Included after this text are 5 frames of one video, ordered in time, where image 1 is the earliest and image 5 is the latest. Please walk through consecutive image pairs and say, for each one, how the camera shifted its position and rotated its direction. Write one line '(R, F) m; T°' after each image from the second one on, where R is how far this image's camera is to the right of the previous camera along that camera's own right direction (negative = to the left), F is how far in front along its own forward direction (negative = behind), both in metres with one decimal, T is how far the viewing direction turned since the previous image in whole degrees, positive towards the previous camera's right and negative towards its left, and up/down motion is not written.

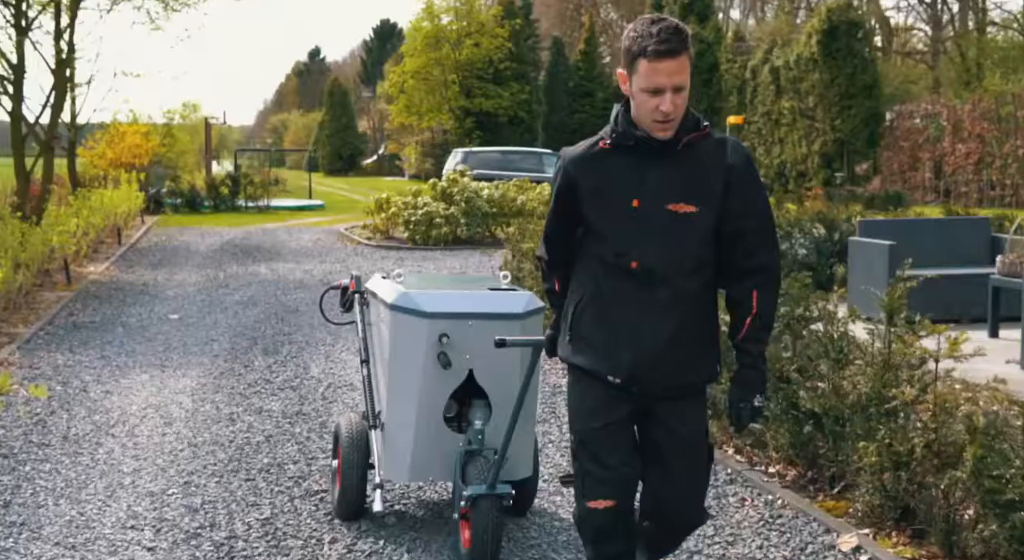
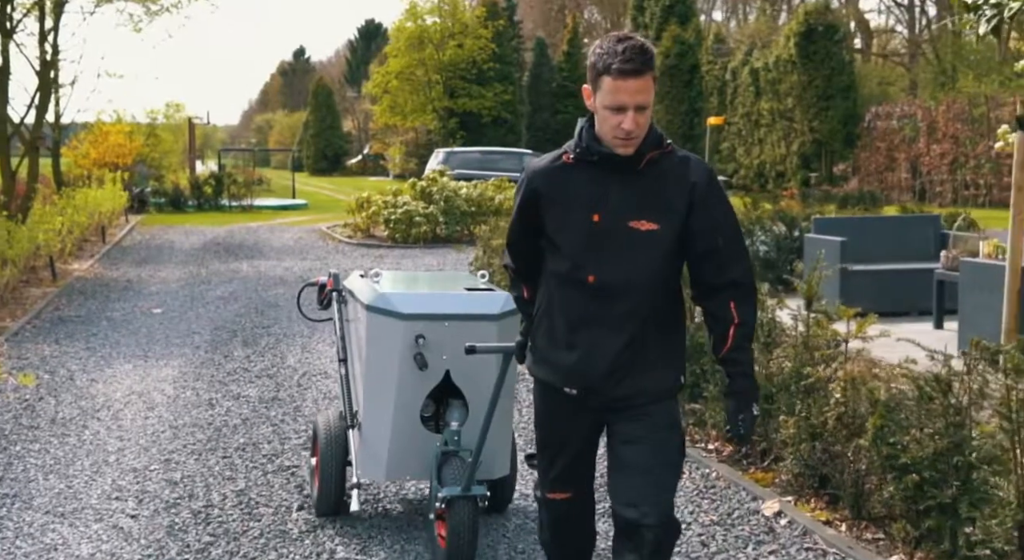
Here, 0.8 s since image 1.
(+0.1, -0.4) m; +1°
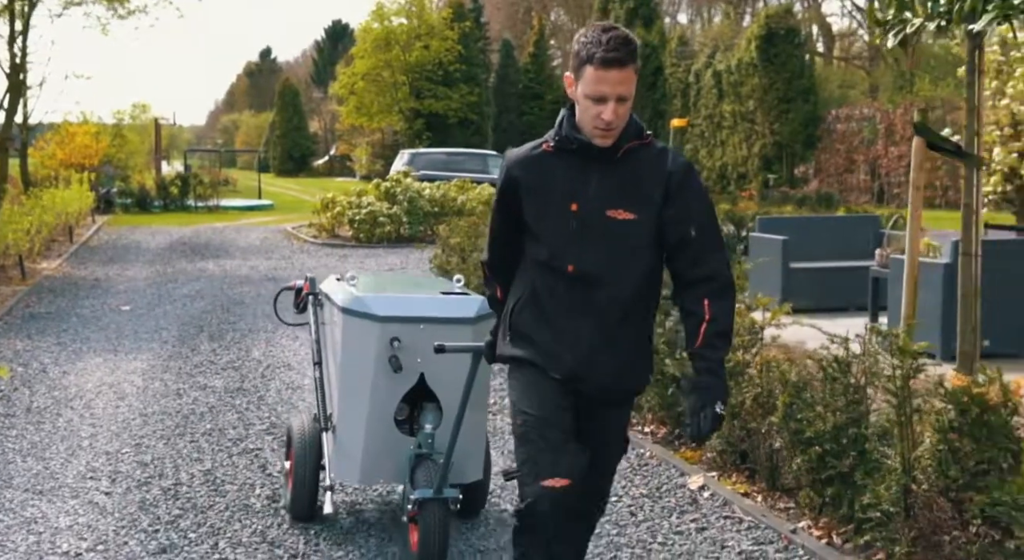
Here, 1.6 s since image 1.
(+0.1, -0.4) m; +2°
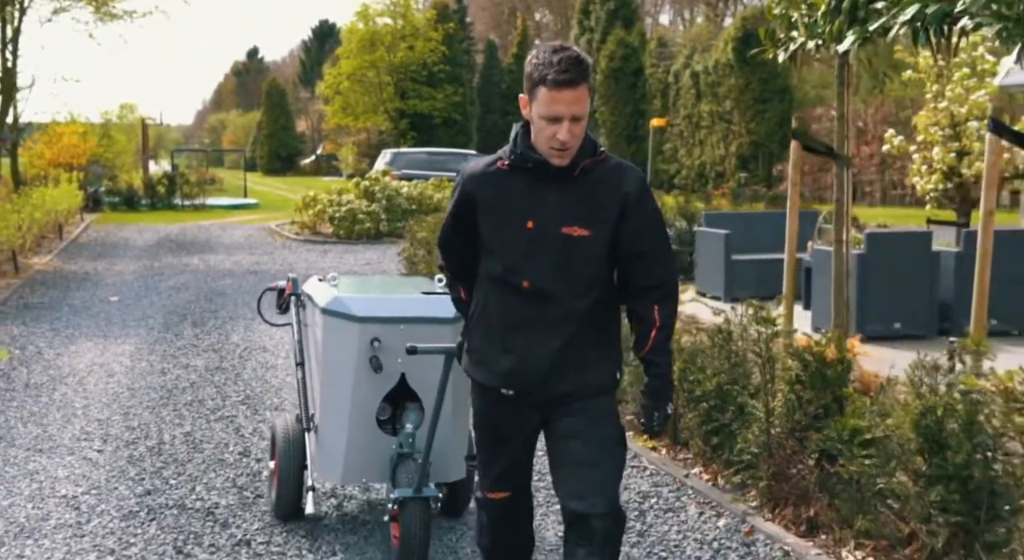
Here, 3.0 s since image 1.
(+0.3, -0.7) m; +1°
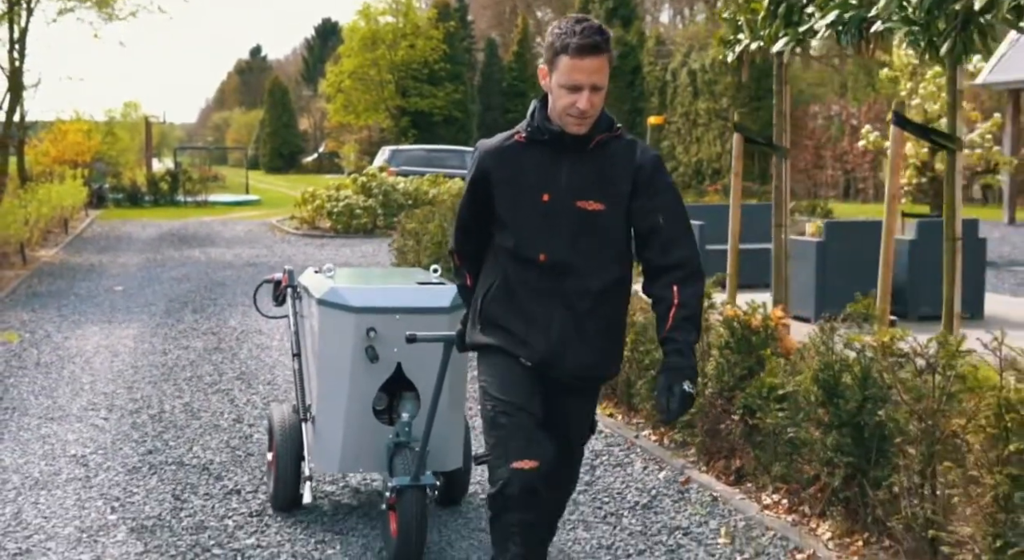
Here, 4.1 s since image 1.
(+0.2, -0.5) m; 0°
